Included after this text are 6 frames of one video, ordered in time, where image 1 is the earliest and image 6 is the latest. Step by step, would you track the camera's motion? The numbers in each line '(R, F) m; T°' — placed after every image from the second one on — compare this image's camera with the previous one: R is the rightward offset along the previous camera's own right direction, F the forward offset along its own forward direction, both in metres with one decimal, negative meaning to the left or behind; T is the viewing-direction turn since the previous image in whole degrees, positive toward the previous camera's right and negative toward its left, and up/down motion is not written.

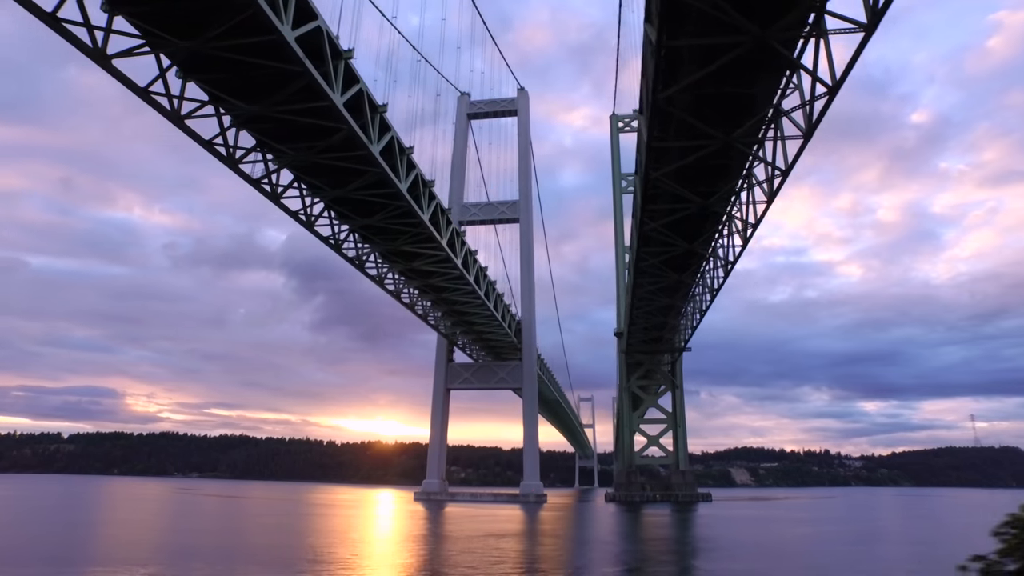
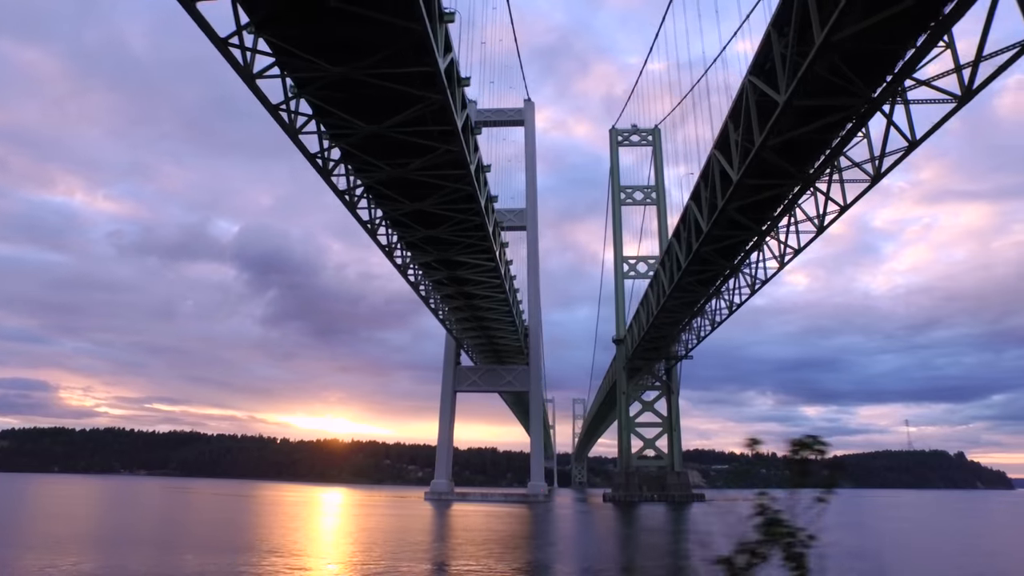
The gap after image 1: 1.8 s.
(-1.7, -0.6) m; +4°
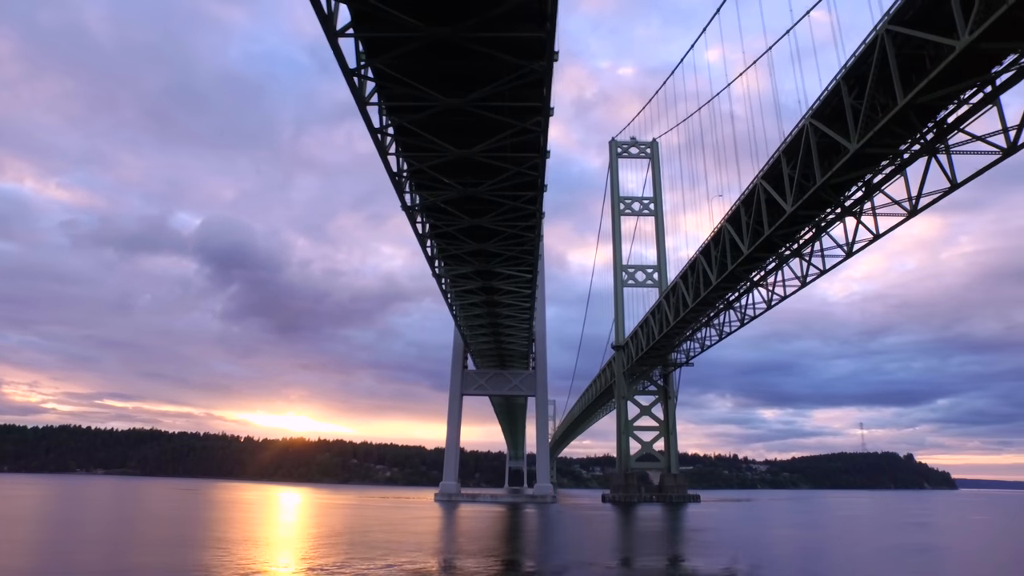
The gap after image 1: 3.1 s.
(-1.4, -0.6) m; +3°
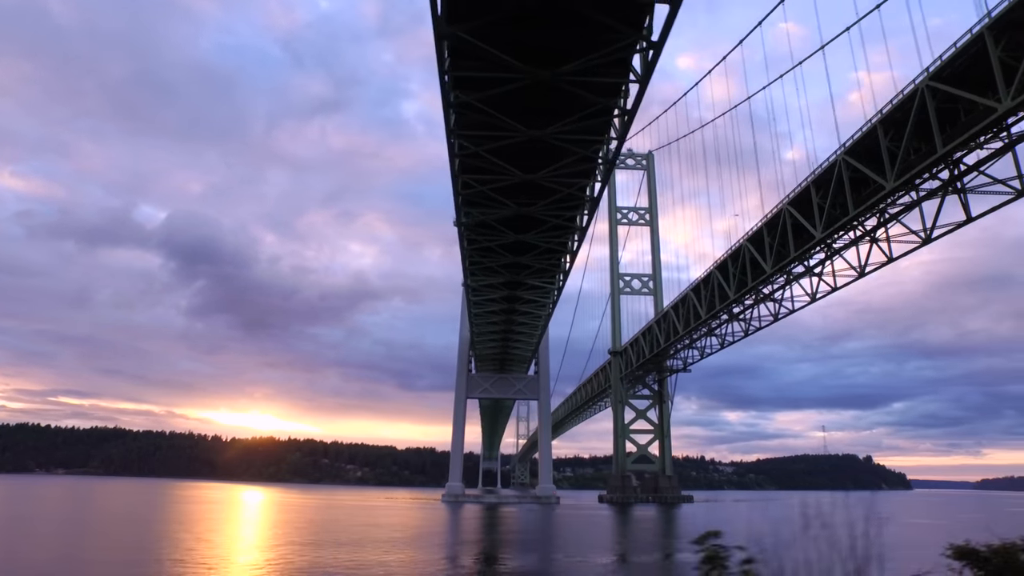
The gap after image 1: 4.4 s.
(-1.2, -0.7) m; +3°
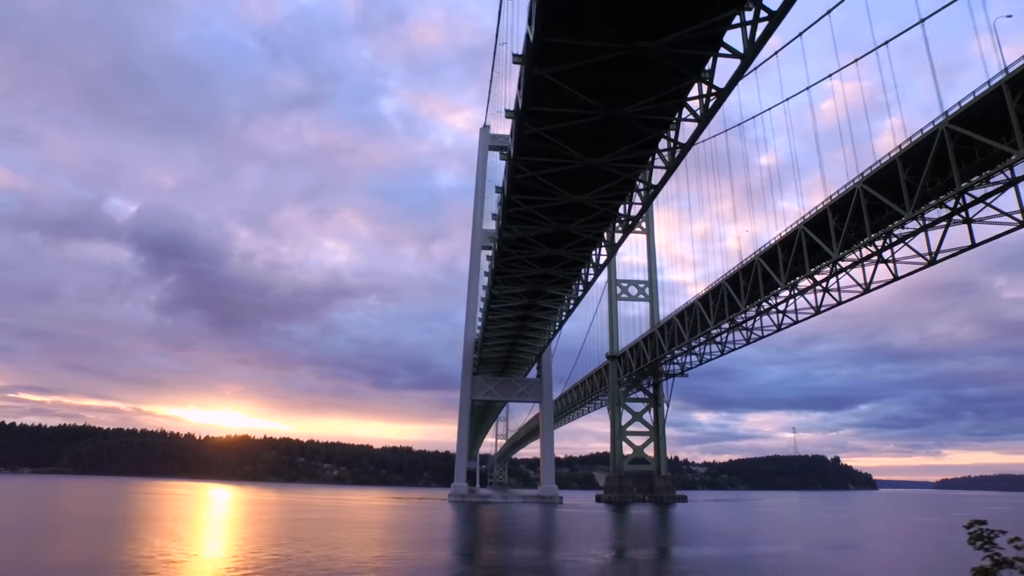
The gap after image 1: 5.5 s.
(-1.0, -0.6) m; +2°
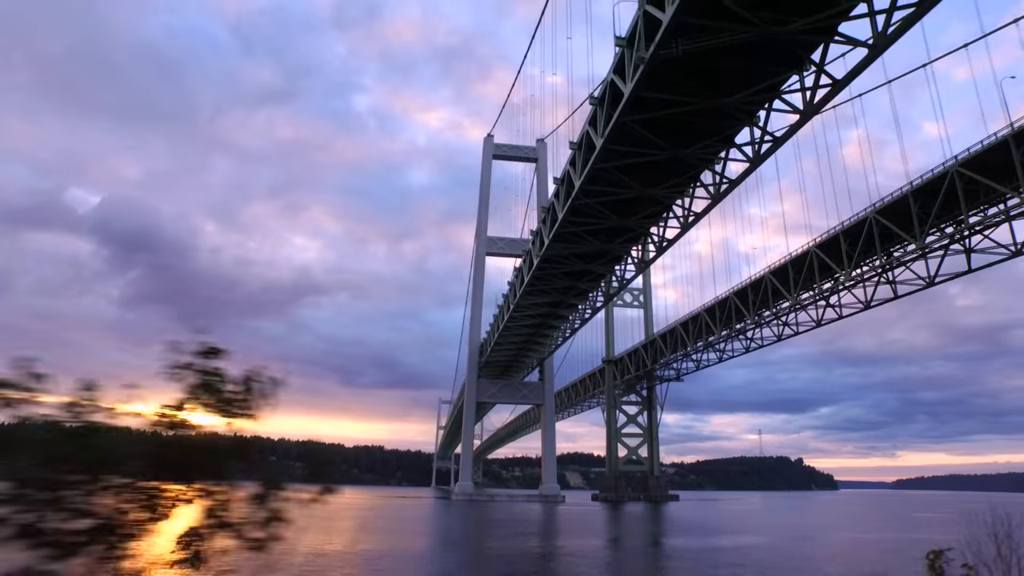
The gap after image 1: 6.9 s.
(-1.3, -0.9) m; +3°
